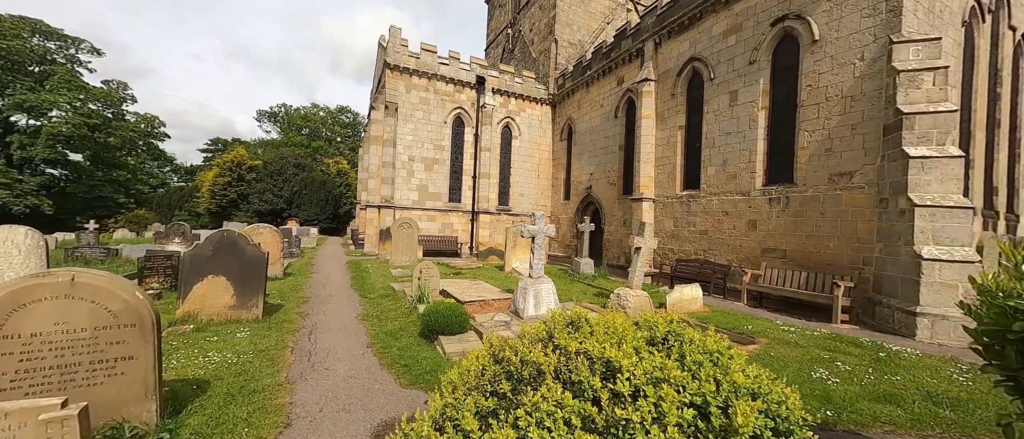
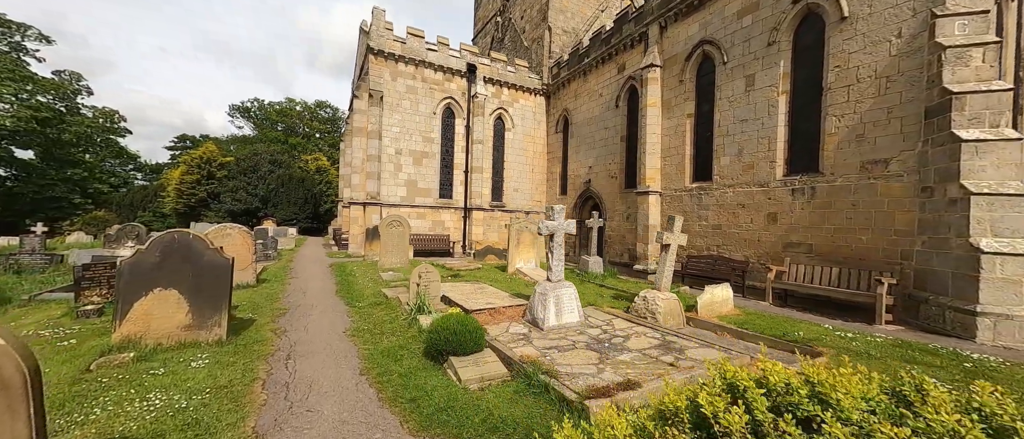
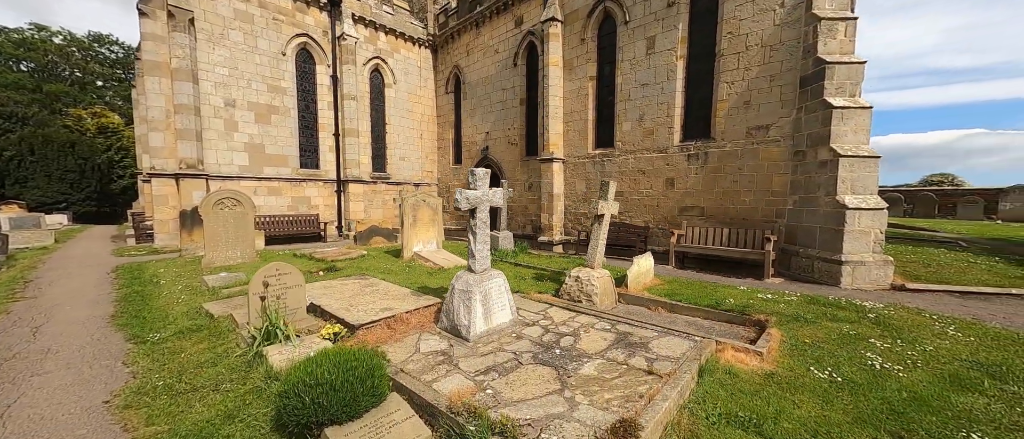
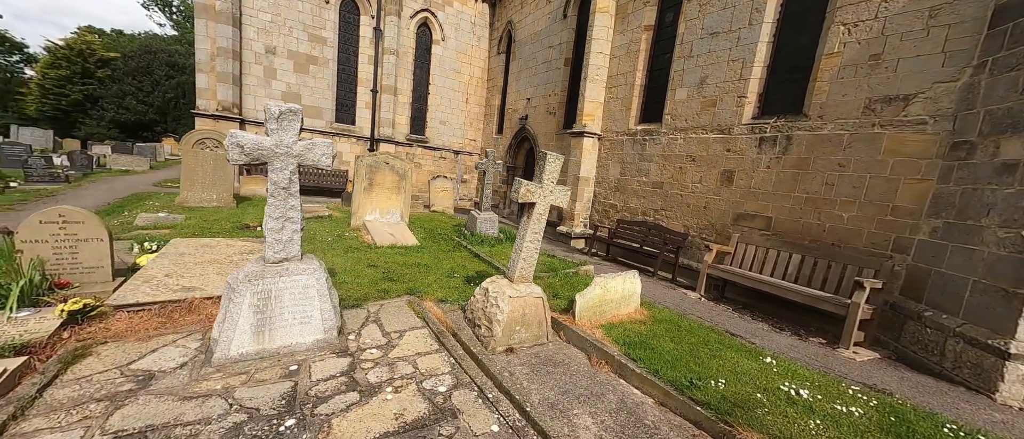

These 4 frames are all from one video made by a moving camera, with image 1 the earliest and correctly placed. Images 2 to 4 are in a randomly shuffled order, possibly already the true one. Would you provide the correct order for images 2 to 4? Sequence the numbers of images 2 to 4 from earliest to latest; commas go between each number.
2, 3, 4
